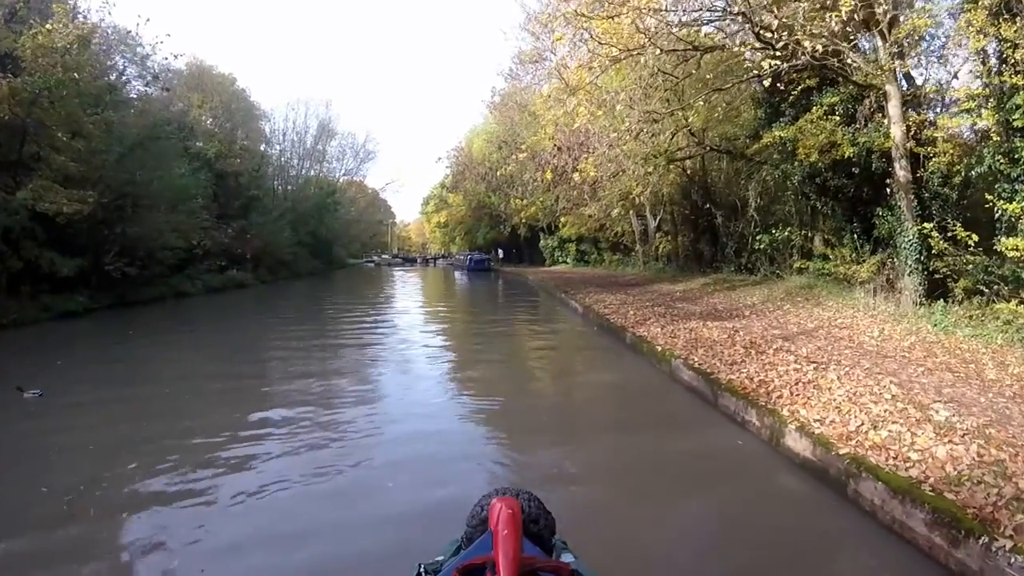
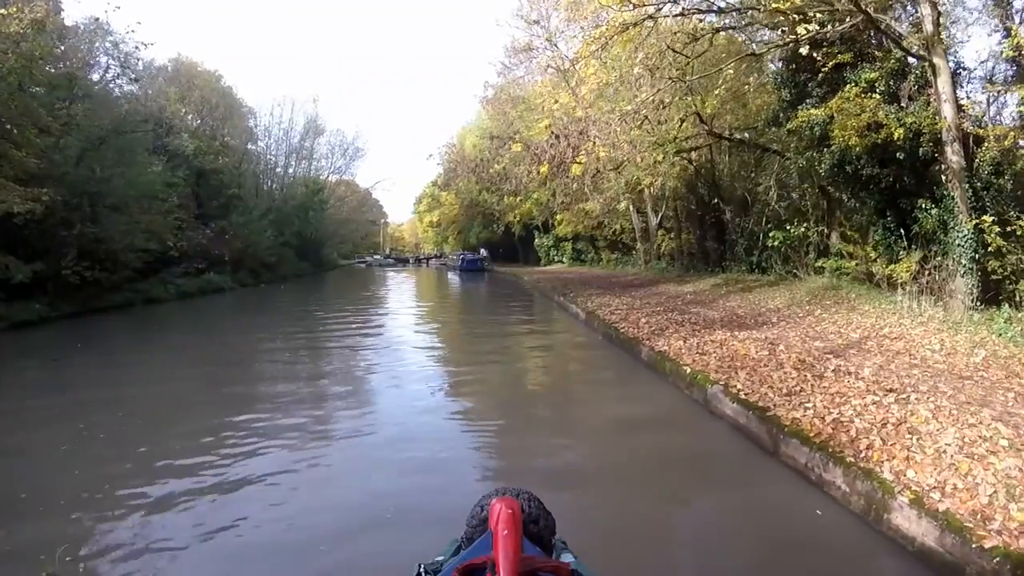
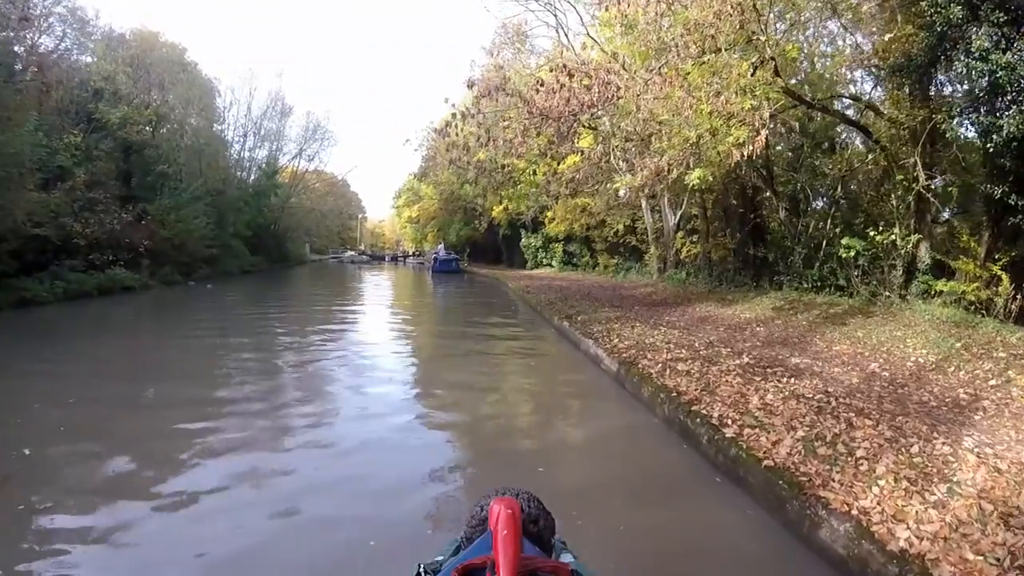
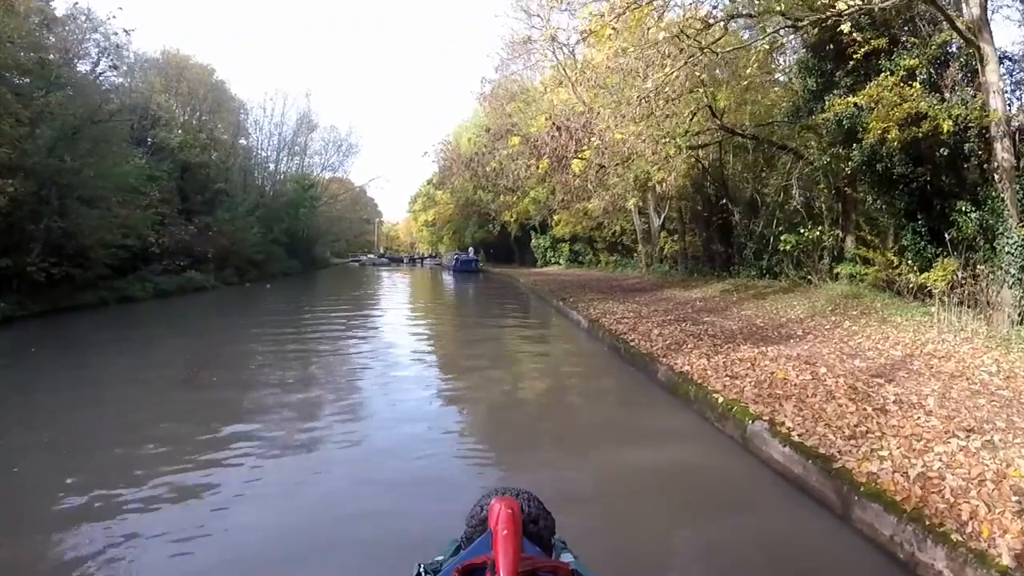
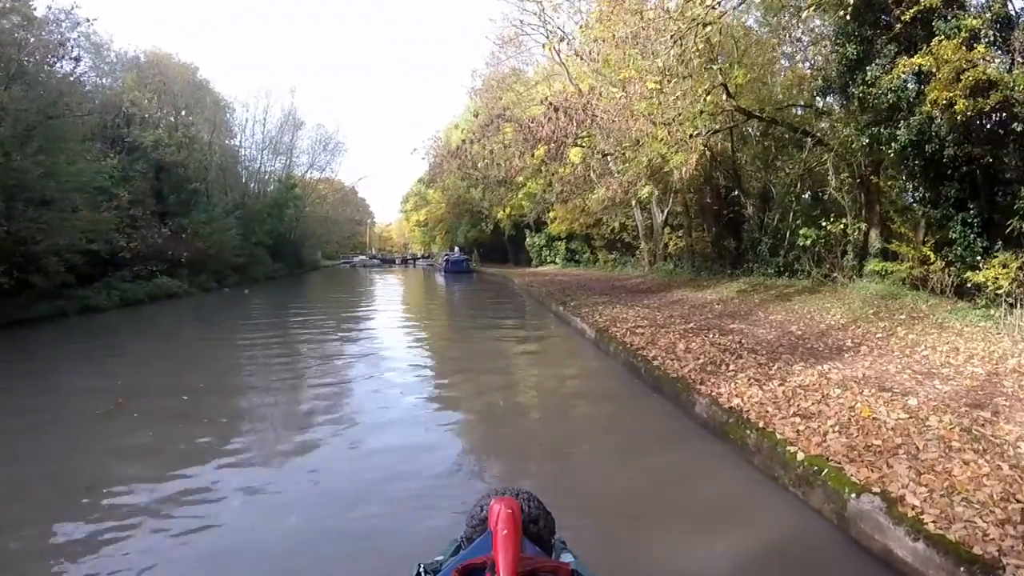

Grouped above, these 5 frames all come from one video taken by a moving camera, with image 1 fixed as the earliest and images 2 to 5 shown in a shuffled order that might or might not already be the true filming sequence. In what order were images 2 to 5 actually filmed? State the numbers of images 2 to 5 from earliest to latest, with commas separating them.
2, 4, 5, 3
